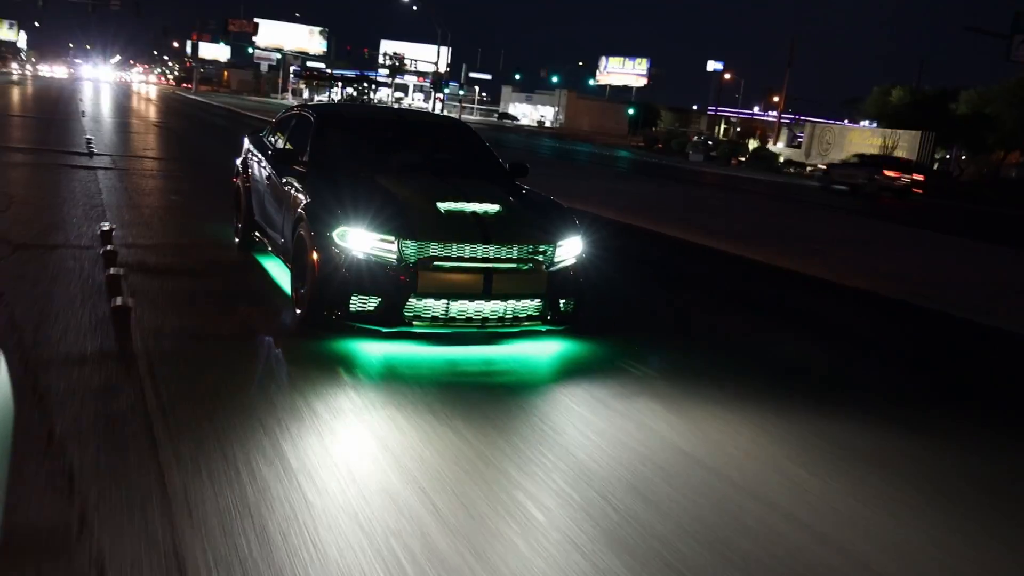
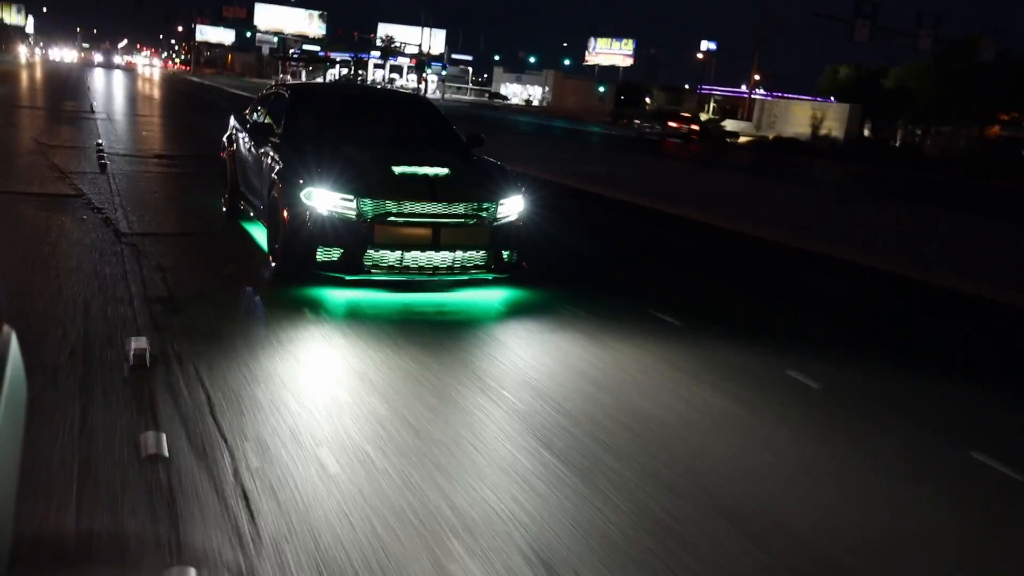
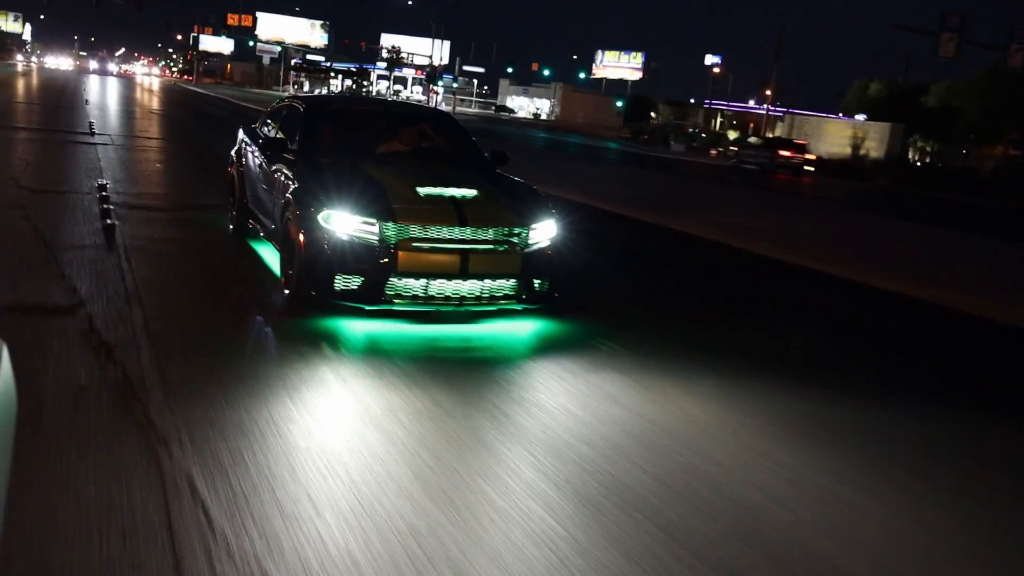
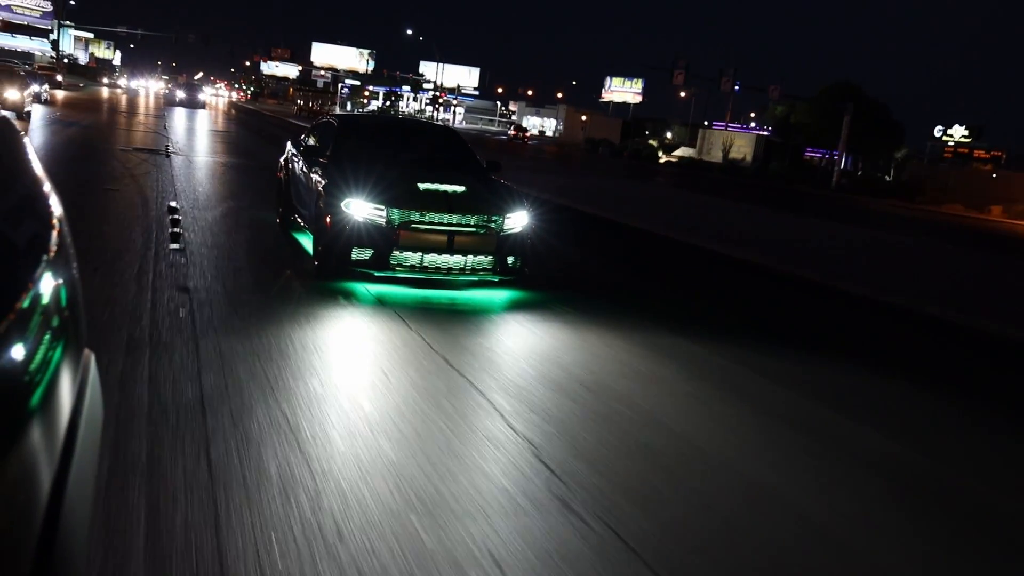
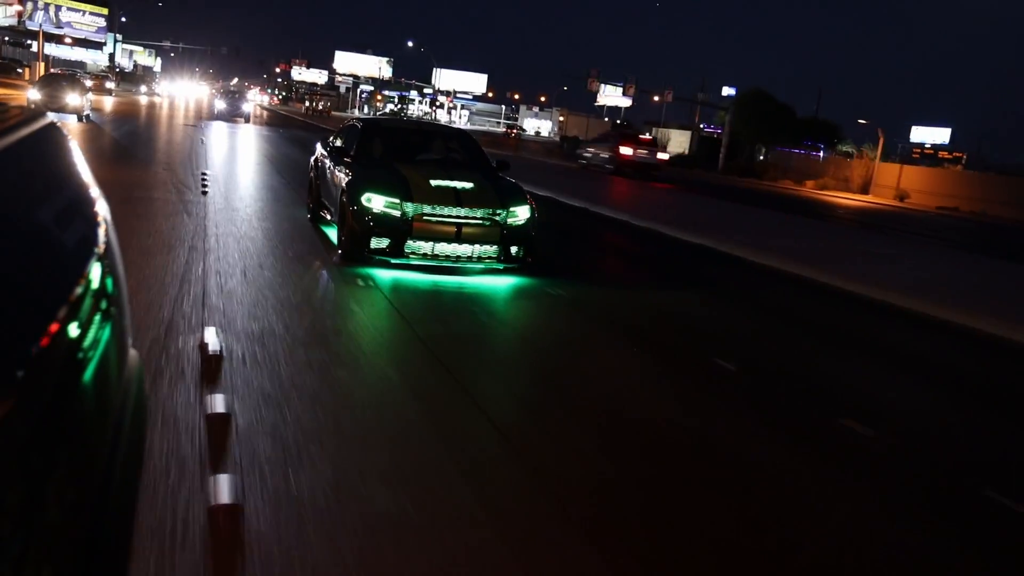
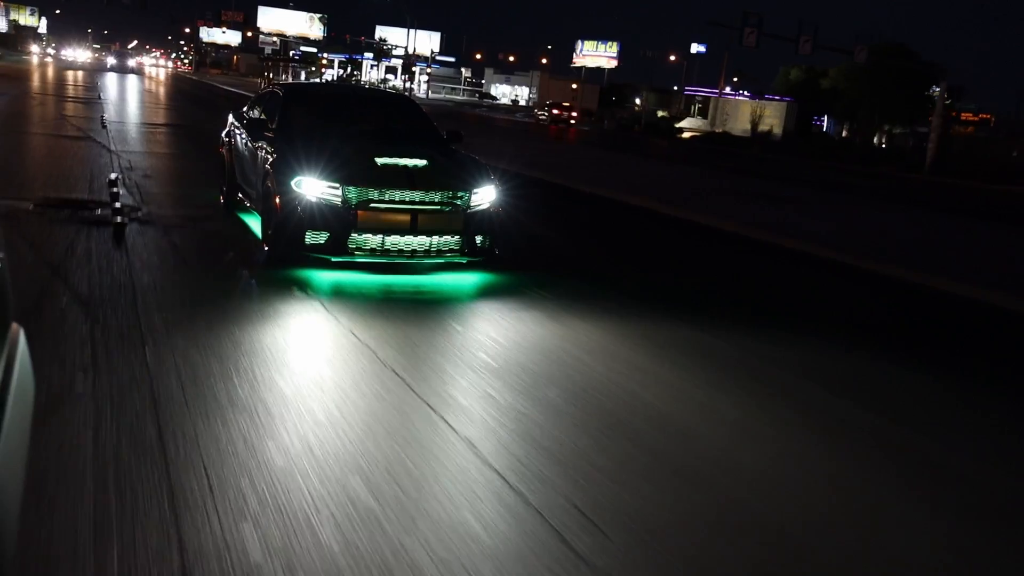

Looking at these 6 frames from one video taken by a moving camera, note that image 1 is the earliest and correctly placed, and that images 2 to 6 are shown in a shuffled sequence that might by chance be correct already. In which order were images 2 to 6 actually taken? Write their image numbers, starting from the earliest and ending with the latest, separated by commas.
3, 2, 6, 4, 5
